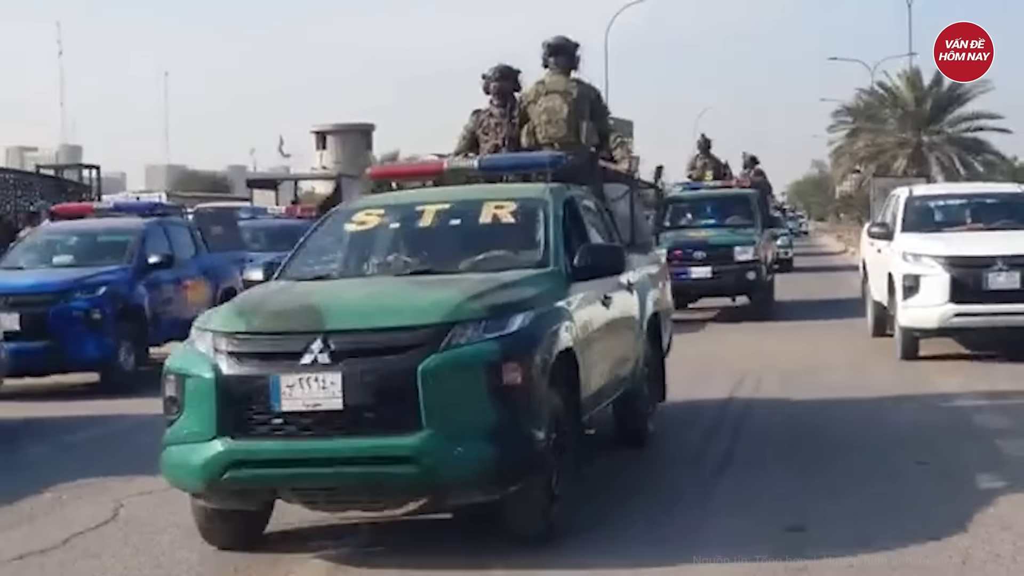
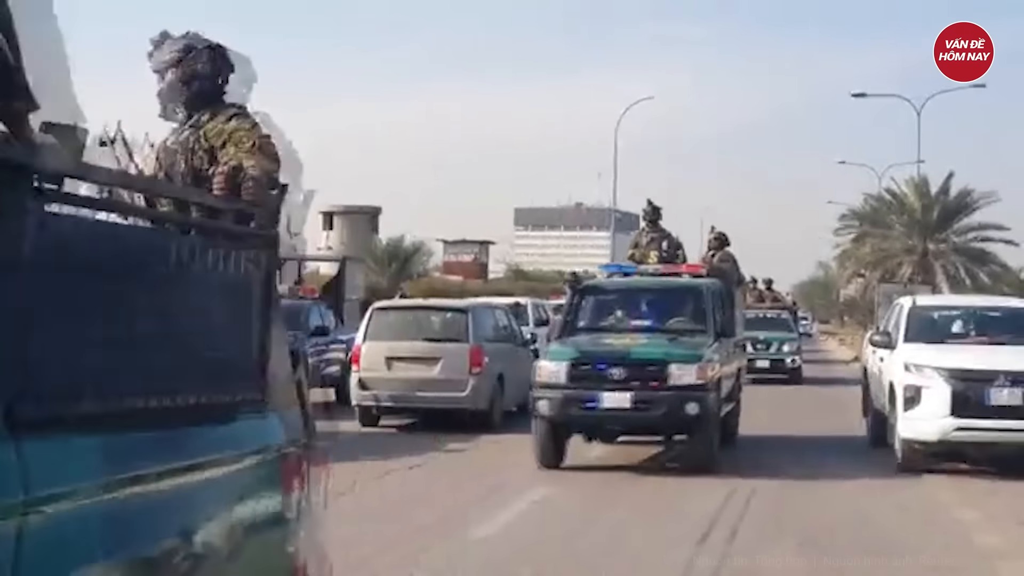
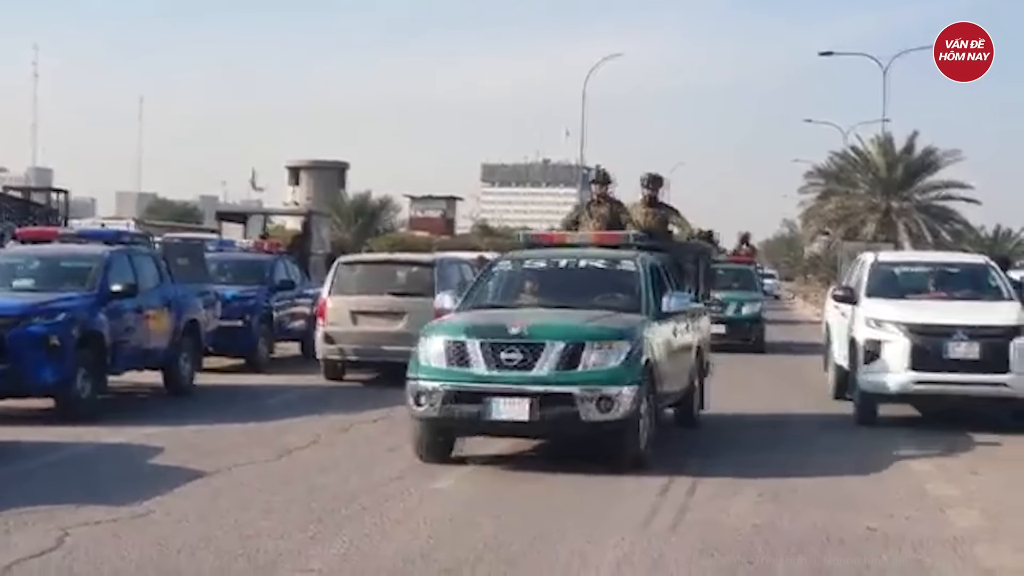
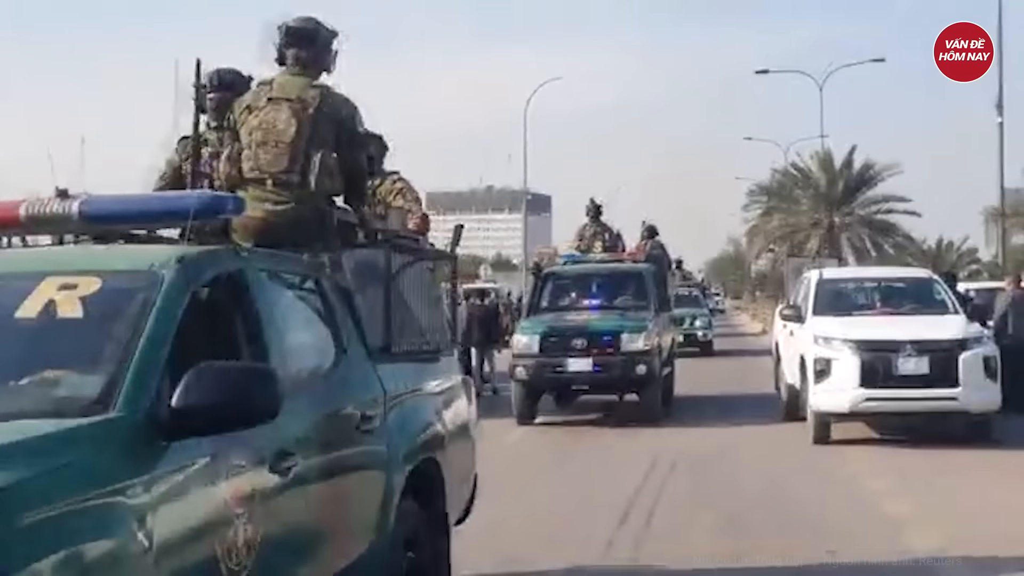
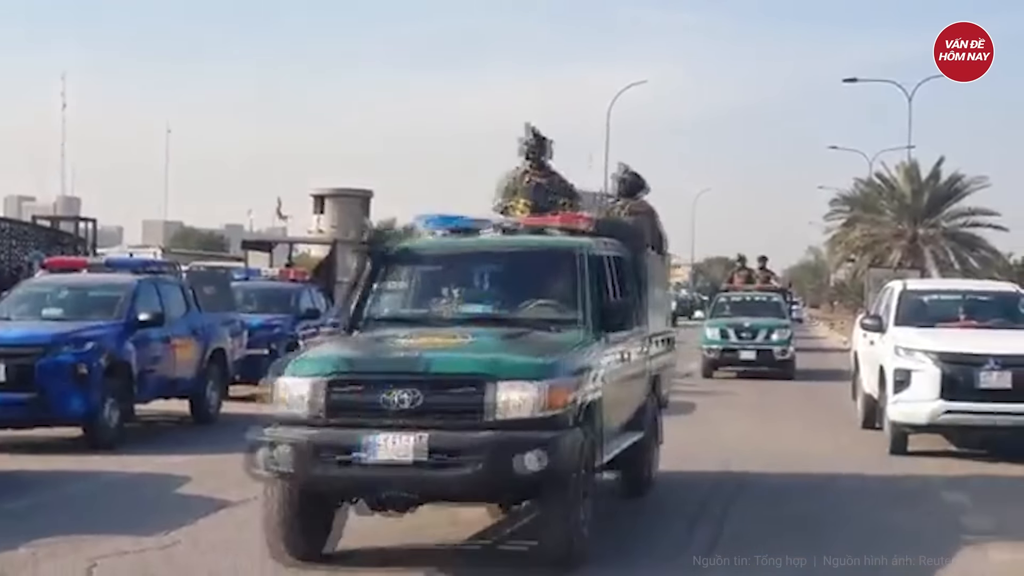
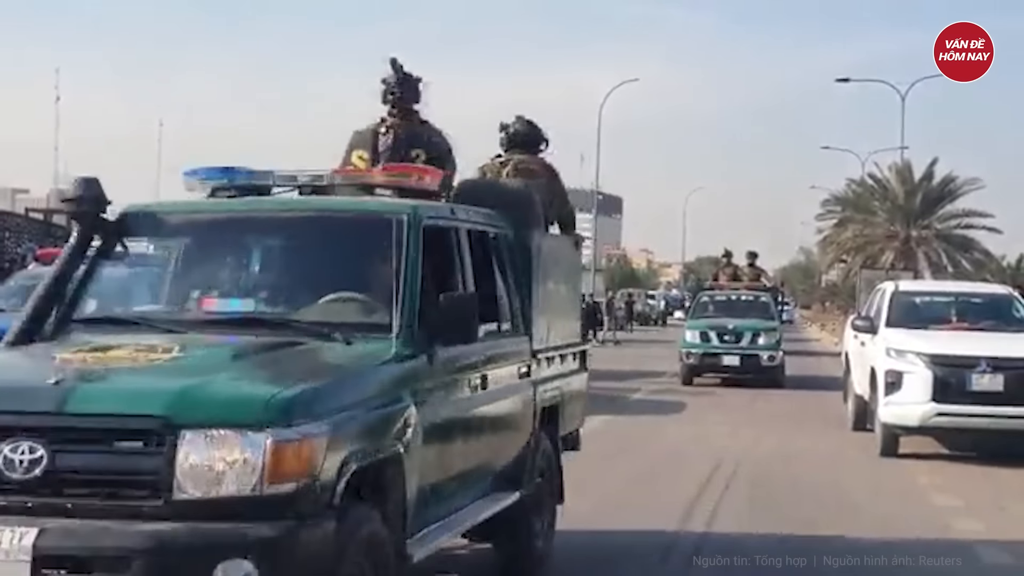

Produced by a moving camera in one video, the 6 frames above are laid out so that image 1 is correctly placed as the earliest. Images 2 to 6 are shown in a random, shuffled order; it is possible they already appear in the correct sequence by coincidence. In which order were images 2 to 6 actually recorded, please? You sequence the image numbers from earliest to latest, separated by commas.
4, 2, 5, 6, 3
